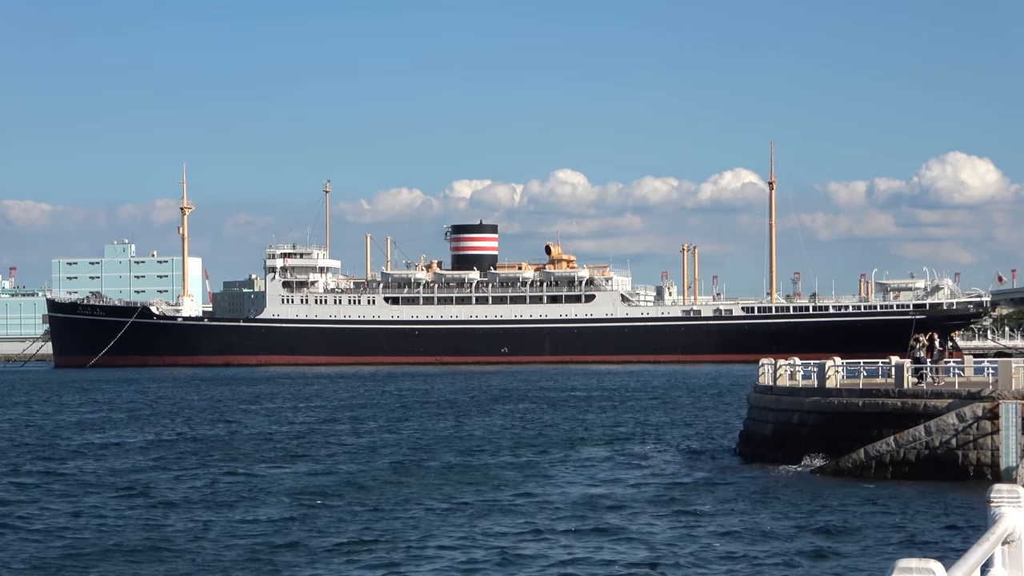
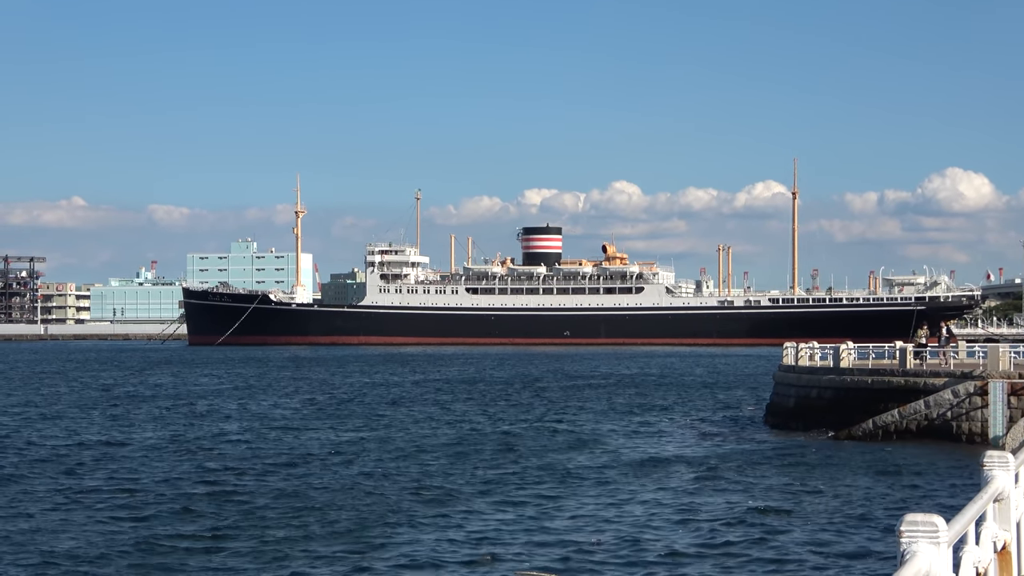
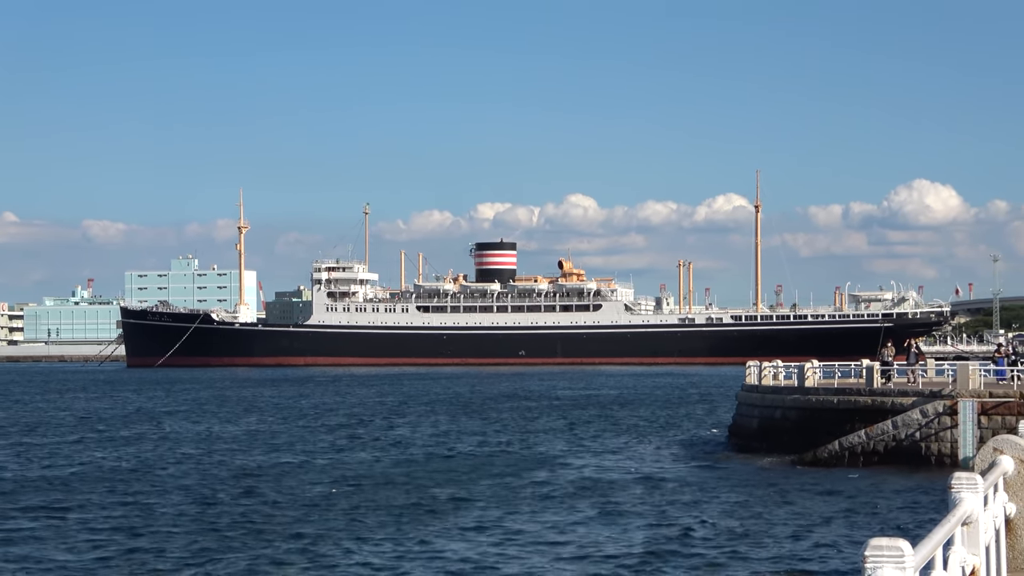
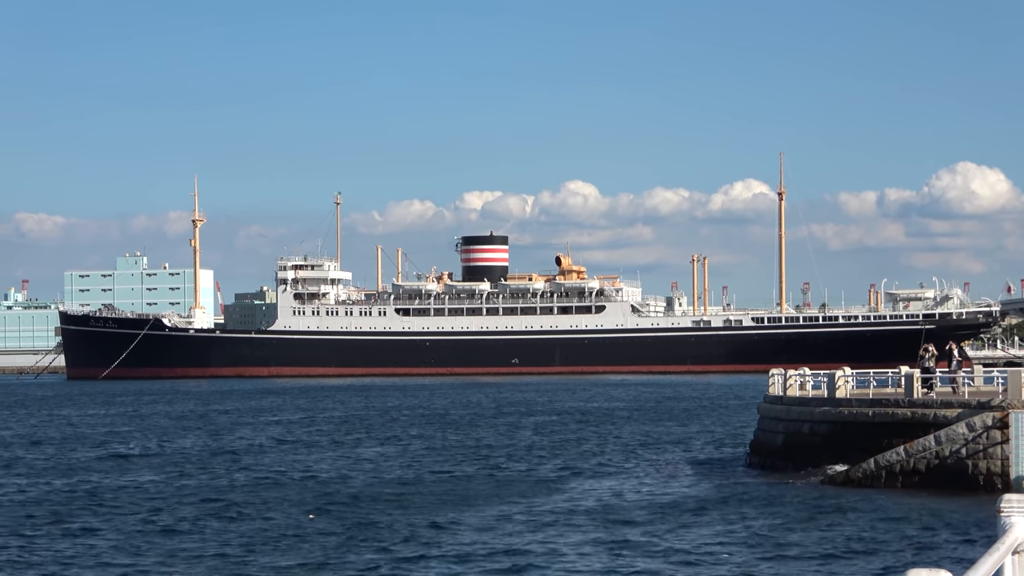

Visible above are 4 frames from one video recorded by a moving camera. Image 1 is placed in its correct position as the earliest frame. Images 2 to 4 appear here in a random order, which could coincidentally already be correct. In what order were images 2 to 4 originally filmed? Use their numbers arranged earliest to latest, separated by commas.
4, 3, 2
